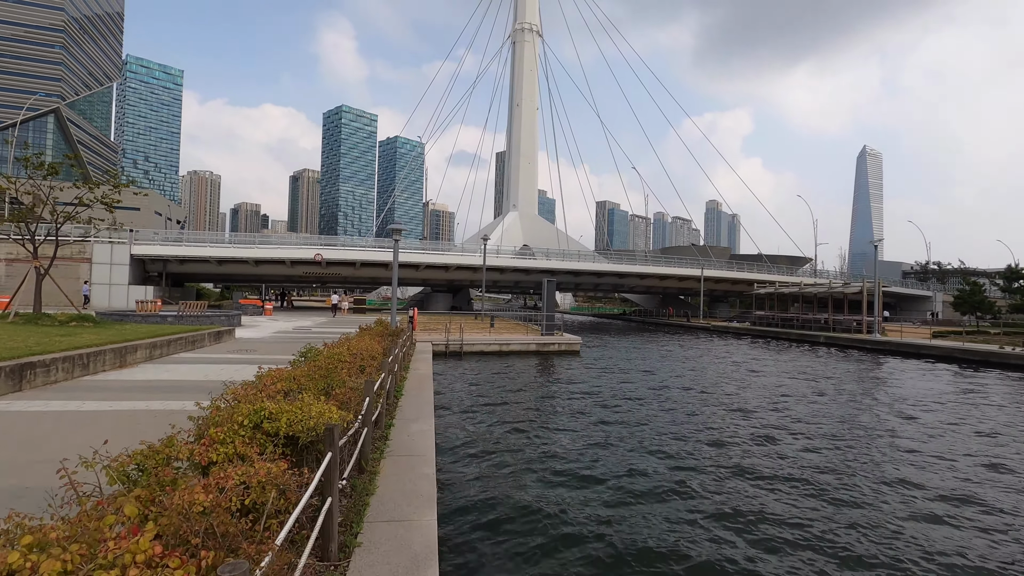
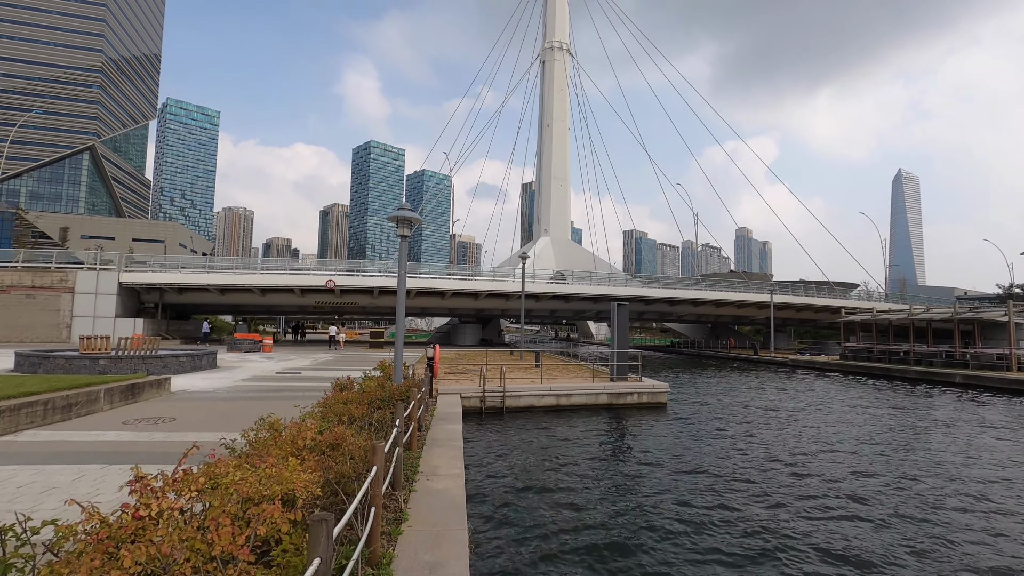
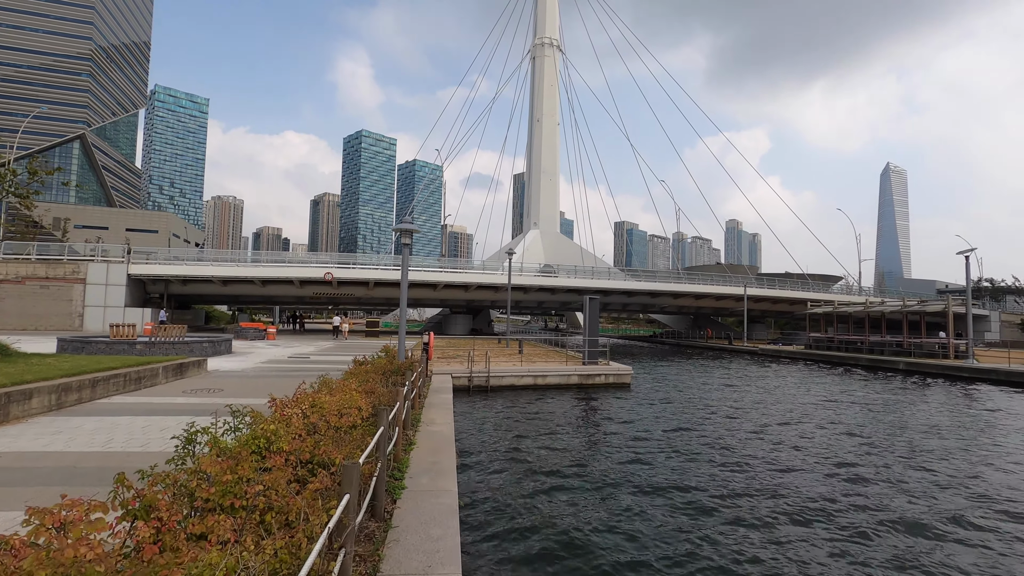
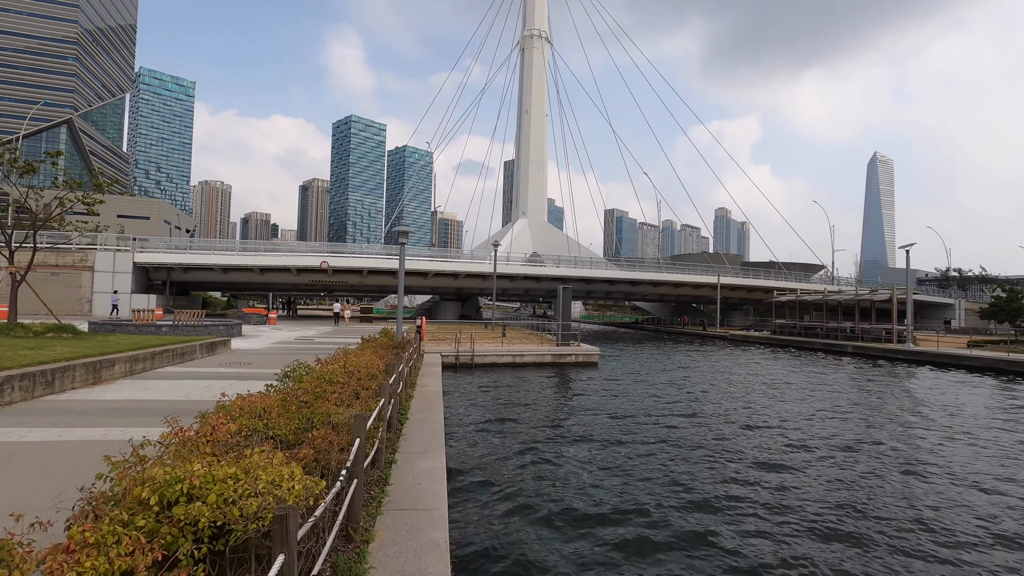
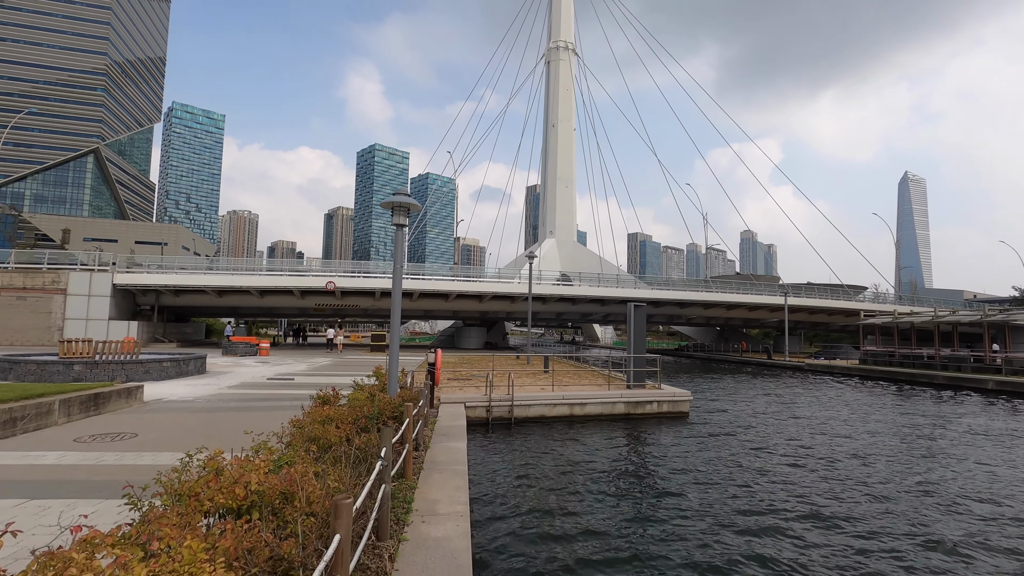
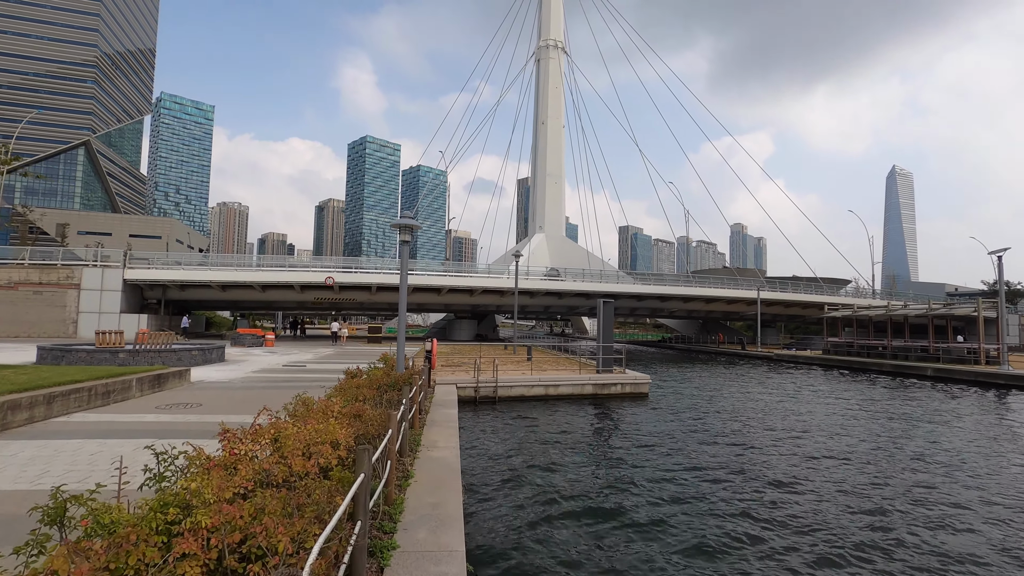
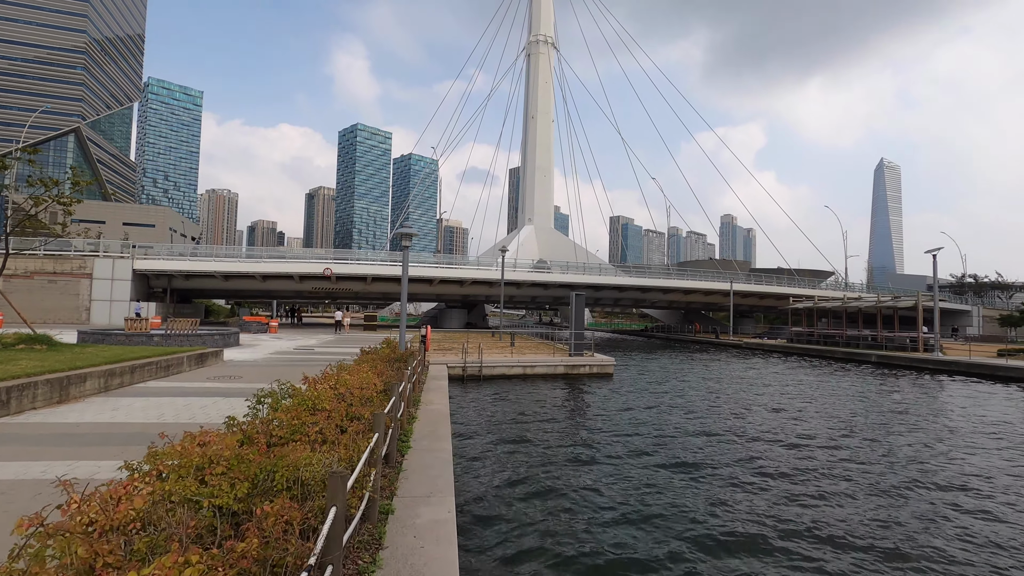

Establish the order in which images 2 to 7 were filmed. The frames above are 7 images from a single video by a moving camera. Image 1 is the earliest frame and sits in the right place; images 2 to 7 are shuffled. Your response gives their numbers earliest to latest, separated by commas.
4, 7, 3, 6, 2, 5
